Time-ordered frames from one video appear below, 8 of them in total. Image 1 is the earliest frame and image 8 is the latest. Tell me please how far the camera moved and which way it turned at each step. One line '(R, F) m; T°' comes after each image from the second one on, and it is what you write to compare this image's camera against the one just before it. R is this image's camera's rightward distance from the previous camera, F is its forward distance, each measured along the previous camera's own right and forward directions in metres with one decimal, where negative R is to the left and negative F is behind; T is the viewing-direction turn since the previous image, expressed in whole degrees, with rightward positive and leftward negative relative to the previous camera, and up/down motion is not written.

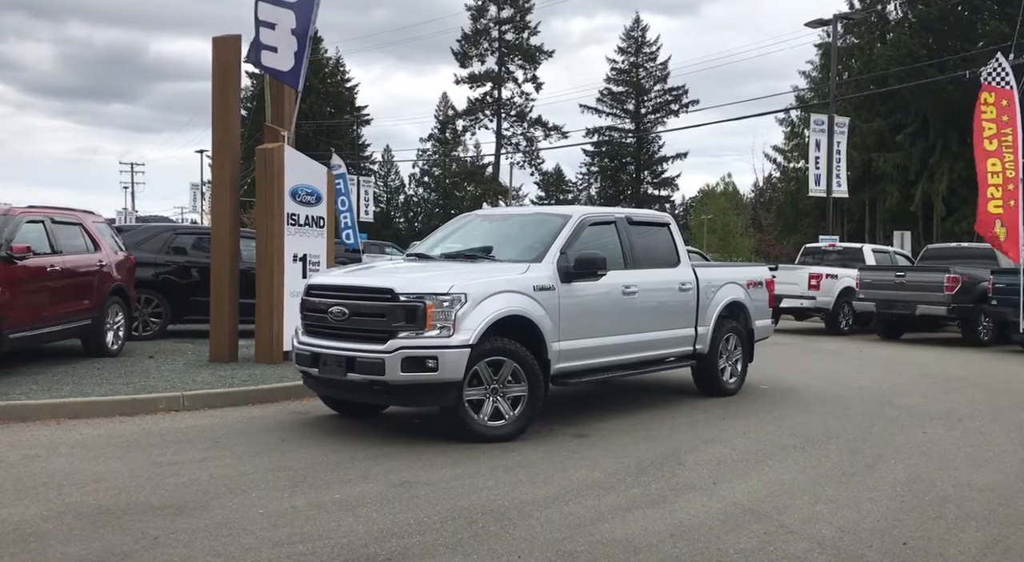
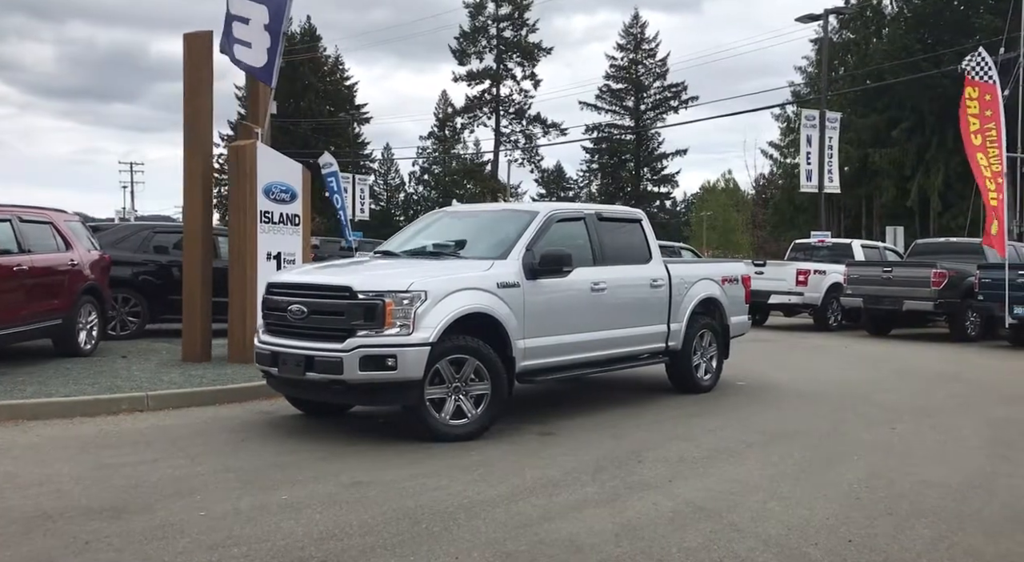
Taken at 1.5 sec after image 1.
(+0.3, +0.1) m; 0°
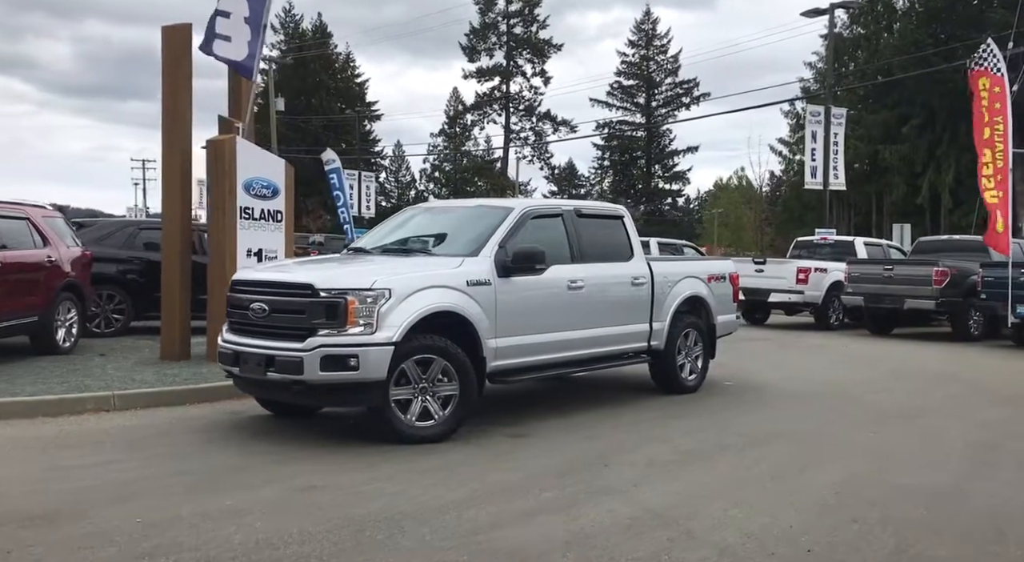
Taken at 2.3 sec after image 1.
(+0.4, +0.2) m; -1°
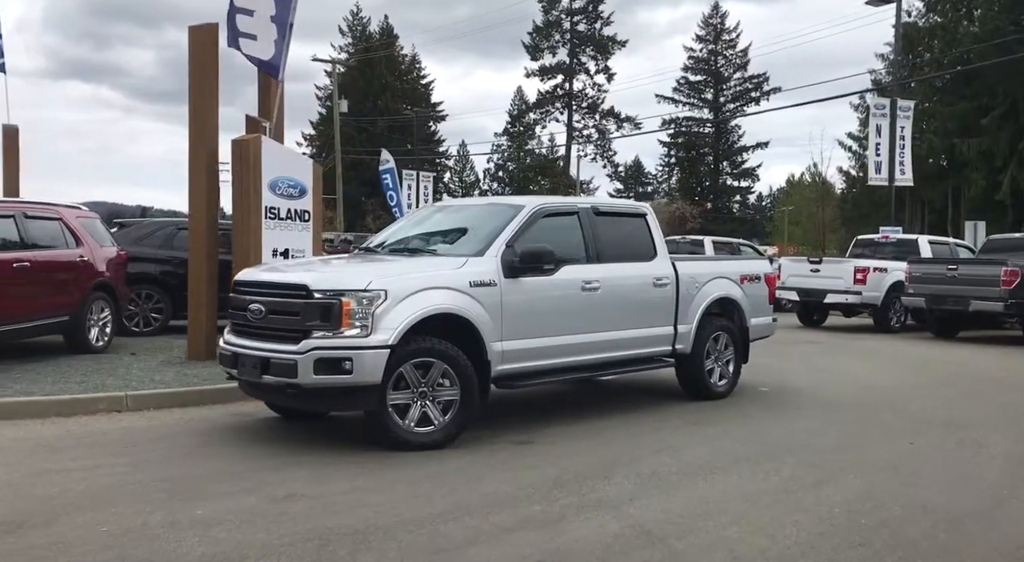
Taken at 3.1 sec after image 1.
(+0.5, +0.3) m; -5°
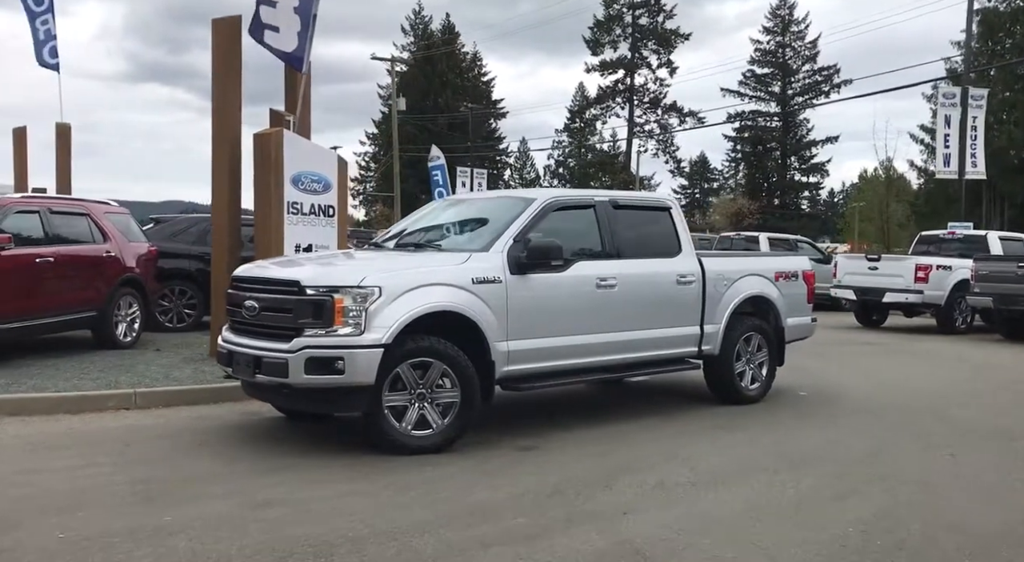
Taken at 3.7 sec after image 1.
(+0.5, +0.4) m; -4°
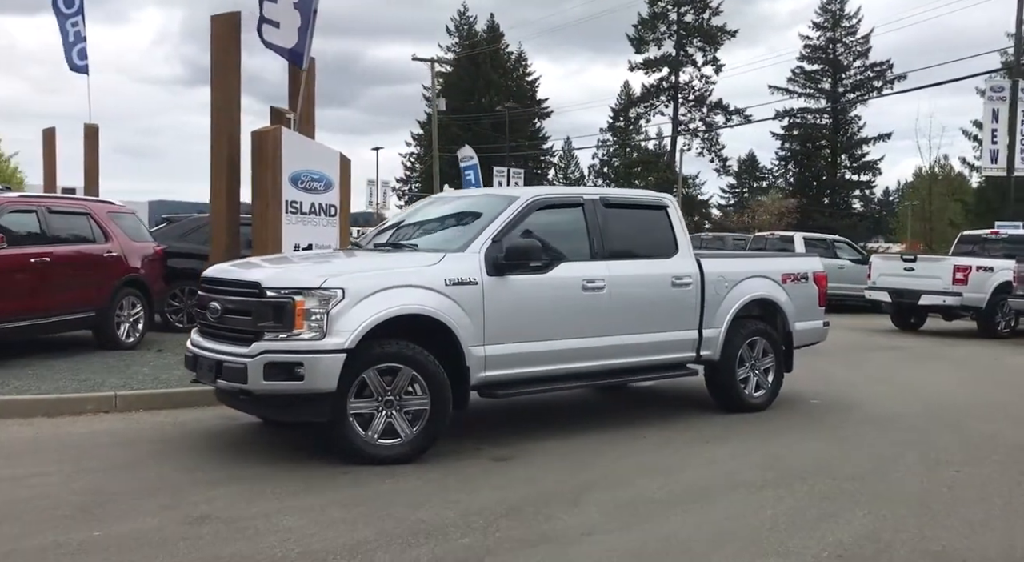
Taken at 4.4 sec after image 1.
(+0.6, +0.4) m; -3°
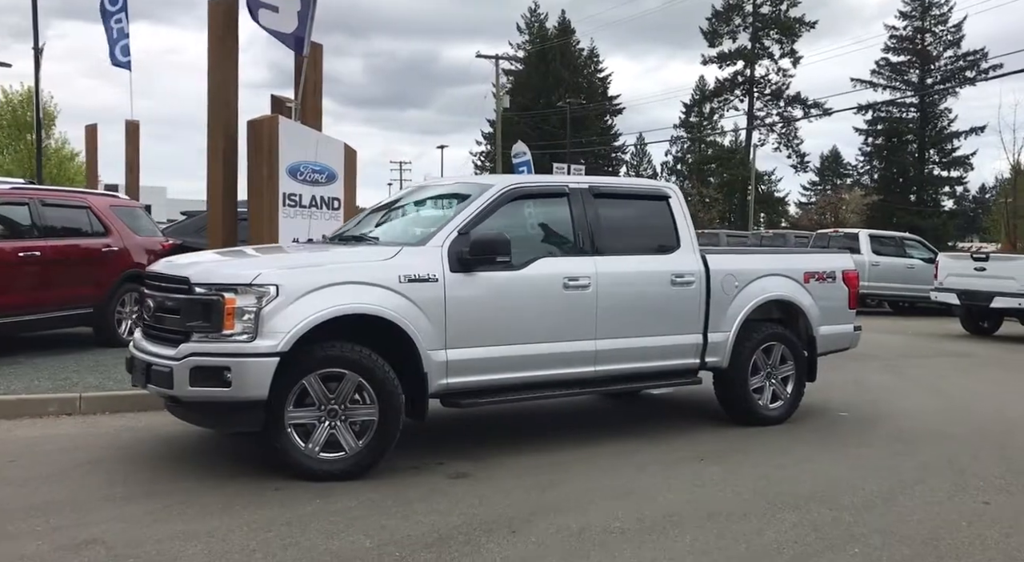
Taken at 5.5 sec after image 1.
(+0.8, +0.7) m; -5°
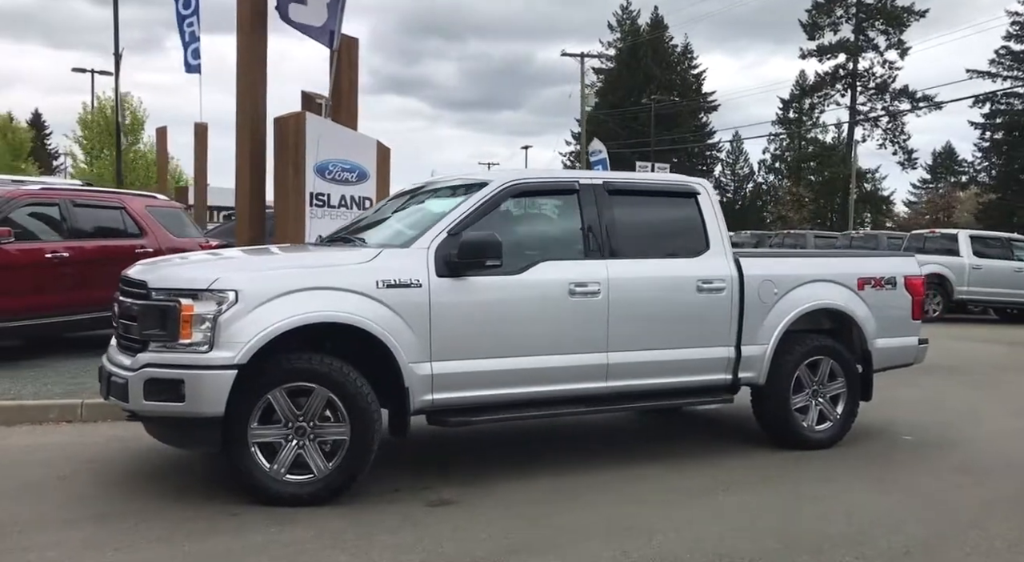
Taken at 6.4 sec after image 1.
(+0.6, +0.7) m; -6°
